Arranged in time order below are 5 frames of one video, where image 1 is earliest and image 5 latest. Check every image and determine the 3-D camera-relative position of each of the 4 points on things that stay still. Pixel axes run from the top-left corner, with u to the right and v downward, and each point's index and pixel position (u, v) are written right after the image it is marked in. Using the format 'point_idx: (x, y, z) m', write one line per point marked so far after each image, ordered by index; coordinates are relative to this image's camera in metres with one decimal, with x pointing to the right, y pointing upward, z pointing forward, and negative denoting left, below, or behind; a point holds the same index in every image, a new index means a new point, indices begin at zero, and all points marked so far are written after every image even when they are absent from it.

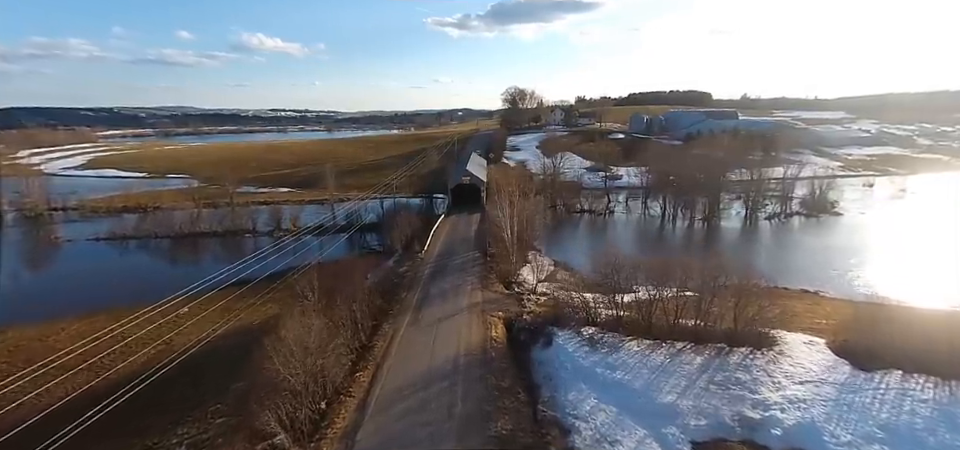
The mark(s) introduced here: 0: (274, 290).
0: (-5.1, -1.6, +11.5) m
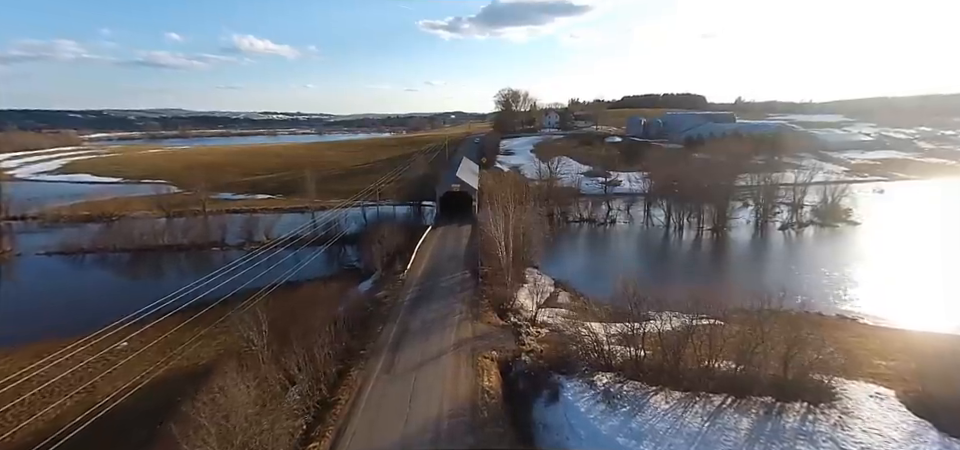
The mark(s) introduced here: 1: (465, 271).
0: (-5.3, -2.0, +9.9) m
1: (-0.3, -1.0, +10.3) m
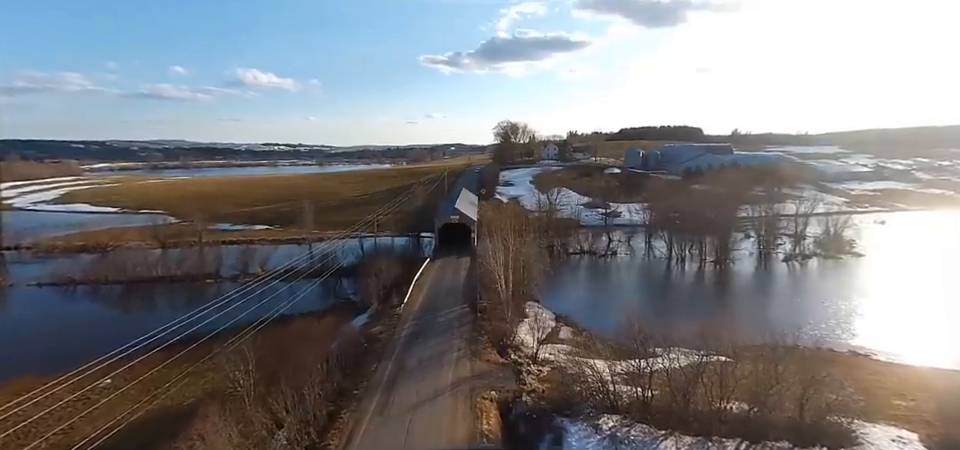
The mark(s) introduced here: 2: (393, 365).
0: (-5.3, -2.6, +9.5) m
1: (-0.3, -1.7, +10.0) m
2: (-1.3, -2.2, +7.4) m
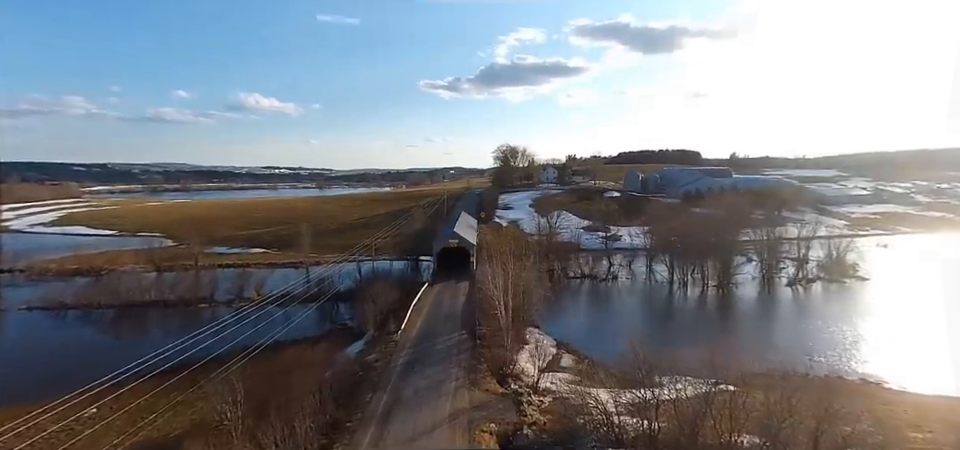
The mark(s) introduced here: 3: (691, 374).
0: (-5.3, -3.1, +9.2) m
1: (-0.4, -2.1, +9.7) m
2: (-1.4, -2.5, +7.2) m
3: (+4.6, -3.3, +10.5) m
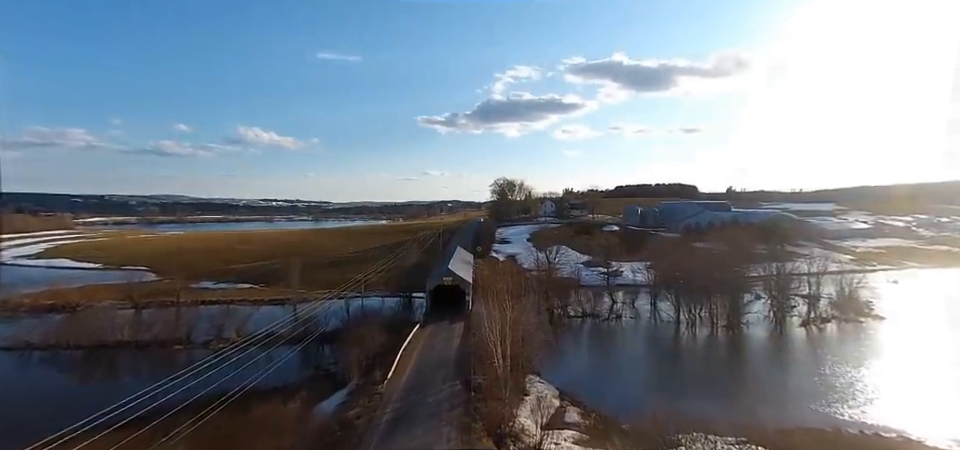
0: (-5.4, -3.8, +8.2) m
1: (-0.4, -2.8, +8.7) m
2: (-1.4, -3.1, +6.2) m
3: (+4.5, -4.0, +9.5) m
